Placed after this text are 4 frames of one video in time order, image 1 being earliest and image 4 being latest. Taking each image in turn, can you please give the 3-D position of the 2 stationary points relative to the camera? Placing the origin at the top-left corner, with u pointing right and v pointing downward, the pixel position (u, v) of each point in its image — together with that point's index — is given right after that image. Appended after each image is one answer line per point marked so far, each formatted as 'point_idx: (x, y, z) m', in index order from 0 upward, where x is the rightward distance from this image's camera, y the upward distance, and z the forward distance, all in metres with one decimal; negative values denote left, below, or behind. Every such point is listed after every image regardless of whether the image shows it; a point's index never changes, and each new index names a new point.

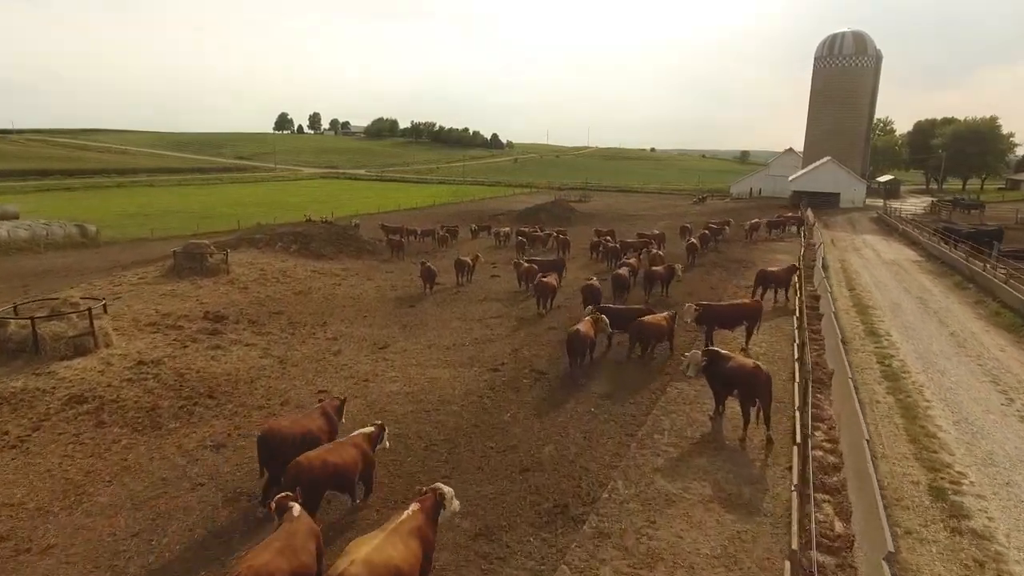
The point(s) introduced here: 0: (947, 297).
0: (+12.8, -0.3, +18.8) m
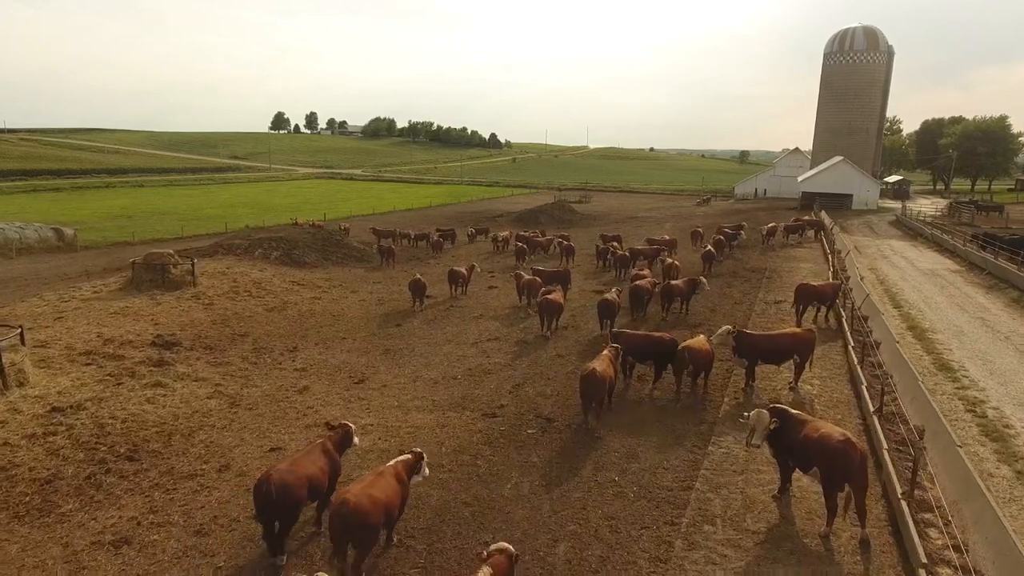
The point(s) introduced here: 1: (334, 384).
0: (+12.8, -0.8, +16.4) m
1: (-3.7, -2.0, +13.3) m
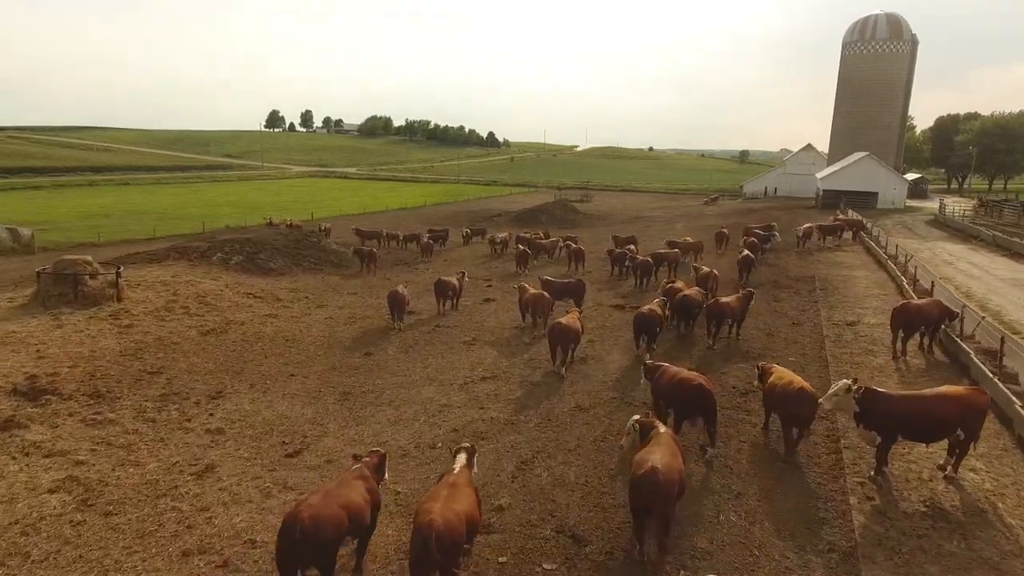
0: (+12.8, -1.2, +12.2) m
1: (-3.7, -2.4, +9.1) m
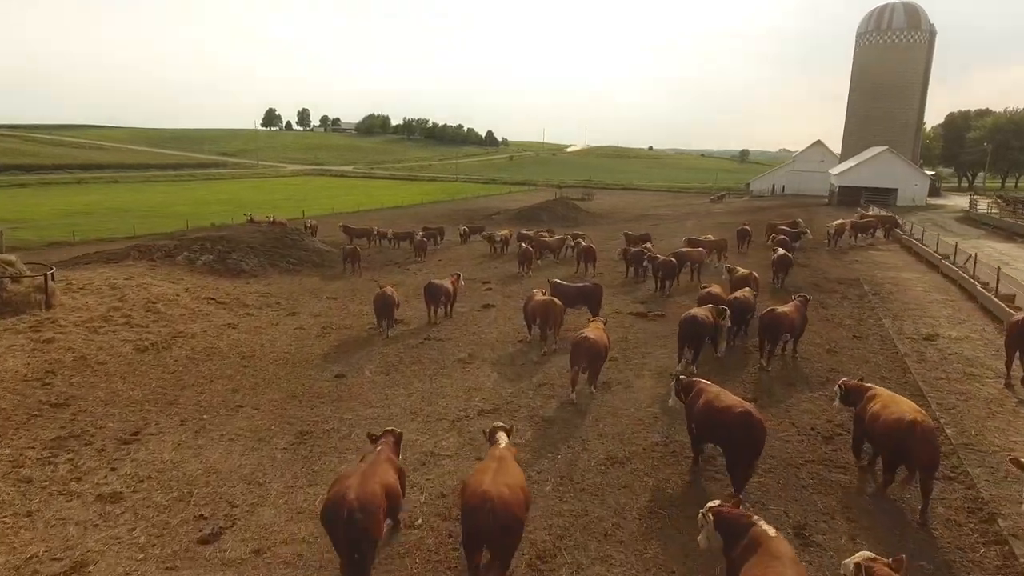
0: (+12.9, -1.3, +9.5) m
1: (-3.6, -2.5, +6.3) m
